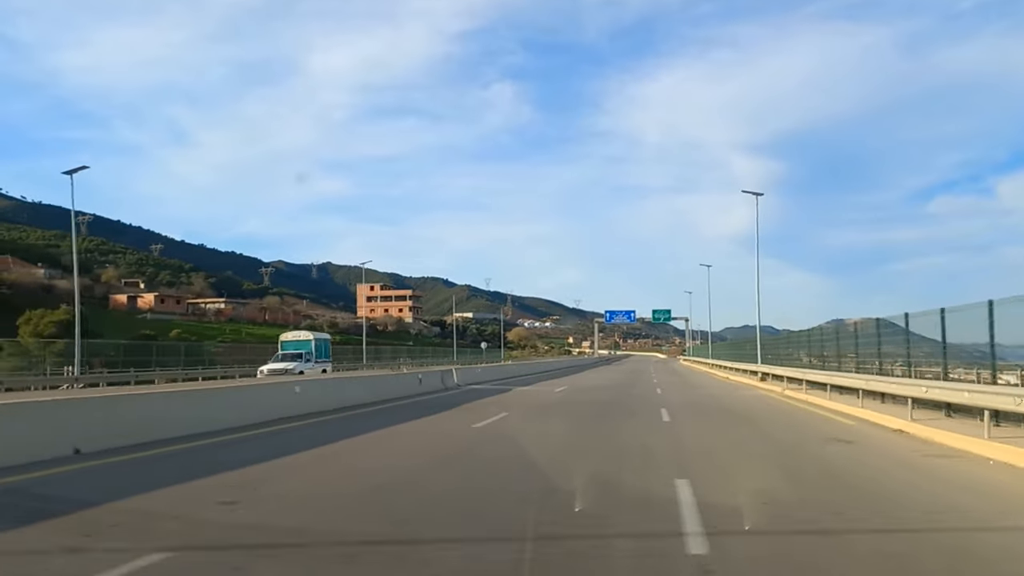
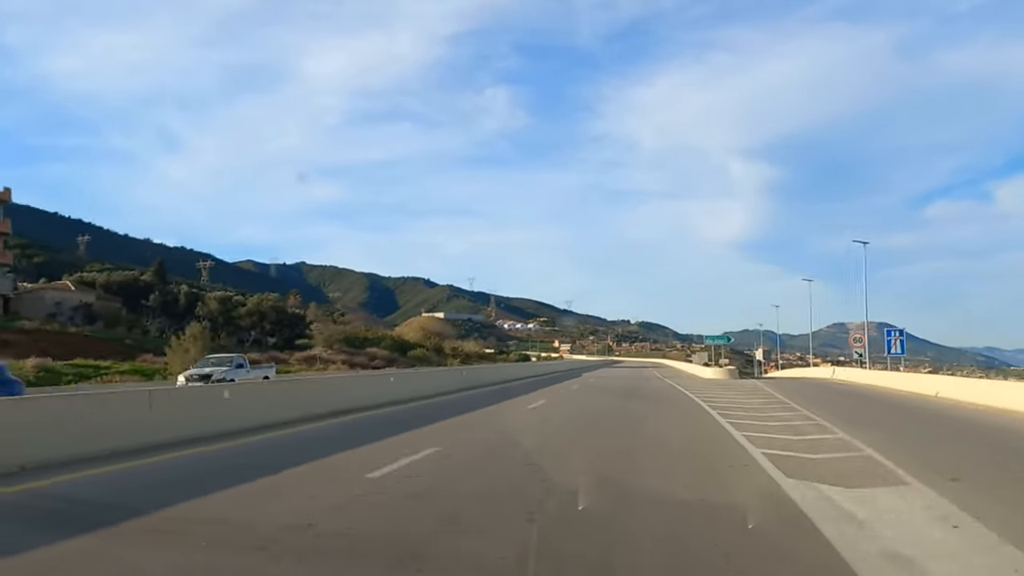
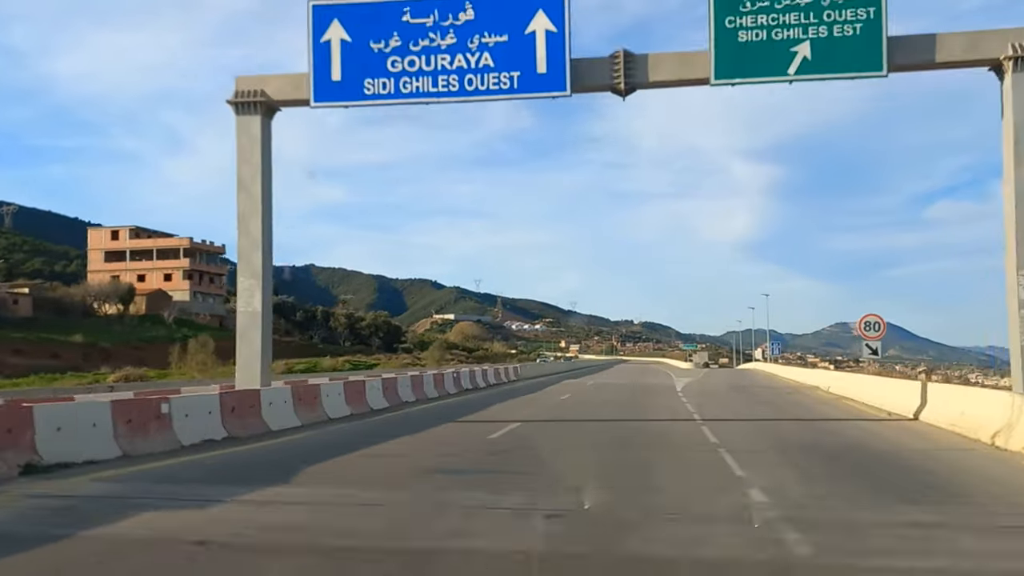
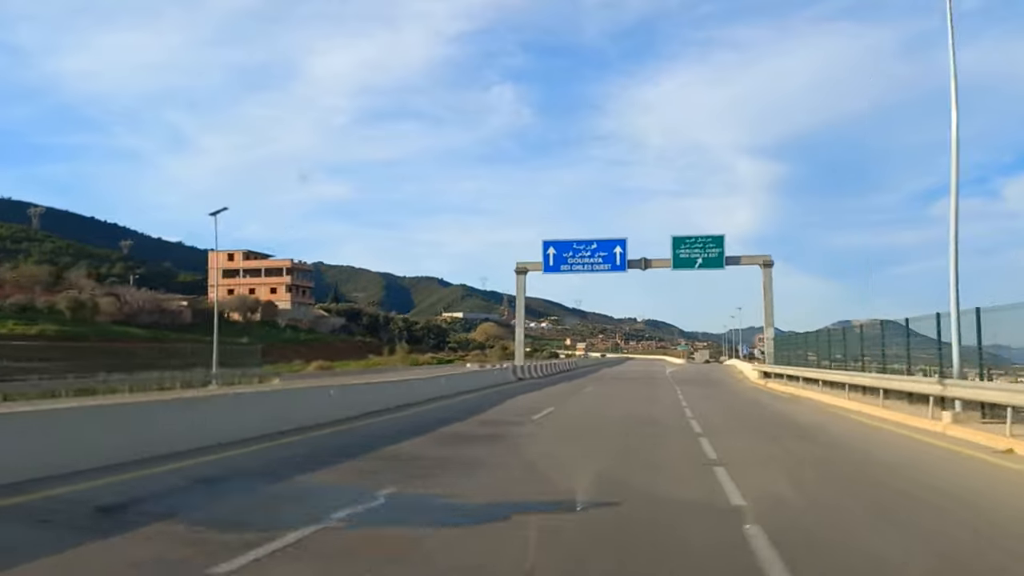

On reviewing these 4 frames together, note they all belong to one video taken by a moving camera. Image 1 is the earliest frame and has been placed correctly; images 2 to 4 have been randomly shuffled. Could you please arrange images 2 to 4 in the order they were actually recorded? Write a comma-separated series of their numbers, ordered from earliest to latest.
4, 3, 2
